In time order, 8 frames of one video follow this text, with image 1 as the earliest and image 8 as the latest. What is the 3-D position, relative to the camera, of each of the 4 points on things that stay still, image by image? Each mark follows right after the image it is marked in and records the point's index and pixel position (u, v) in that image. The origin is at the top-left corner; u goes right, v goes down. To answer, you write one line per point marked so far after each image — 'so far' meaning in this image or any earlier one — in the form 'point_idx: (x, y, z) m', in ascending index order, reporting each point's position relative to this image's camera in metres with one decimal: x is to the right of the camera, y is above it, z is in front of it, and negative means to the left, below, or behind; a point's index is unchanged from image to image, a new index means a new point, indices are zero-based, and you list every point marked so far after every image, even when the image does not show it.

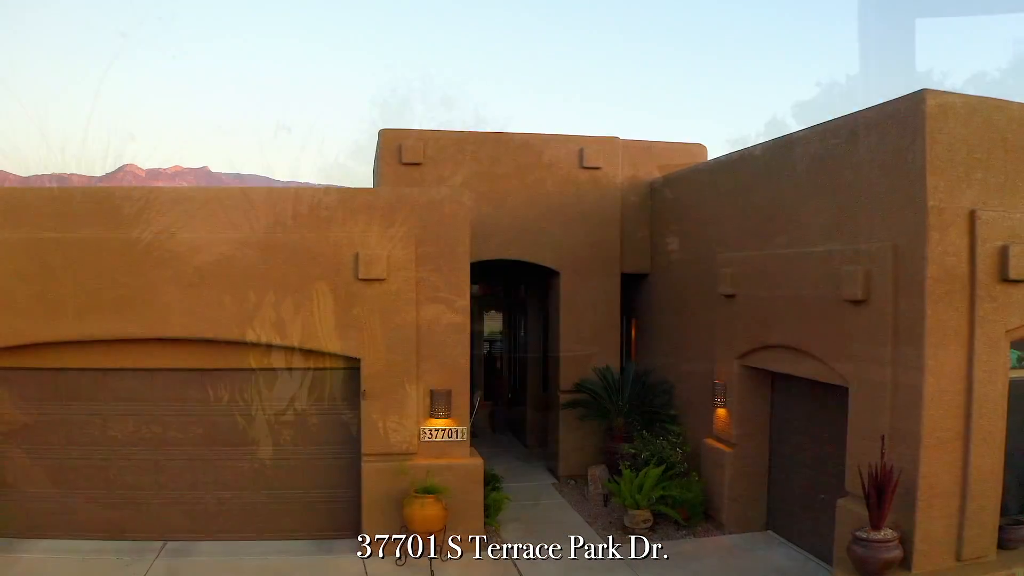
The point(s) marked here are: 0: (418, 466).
0: (-1.1, -2.1, +8.1) m
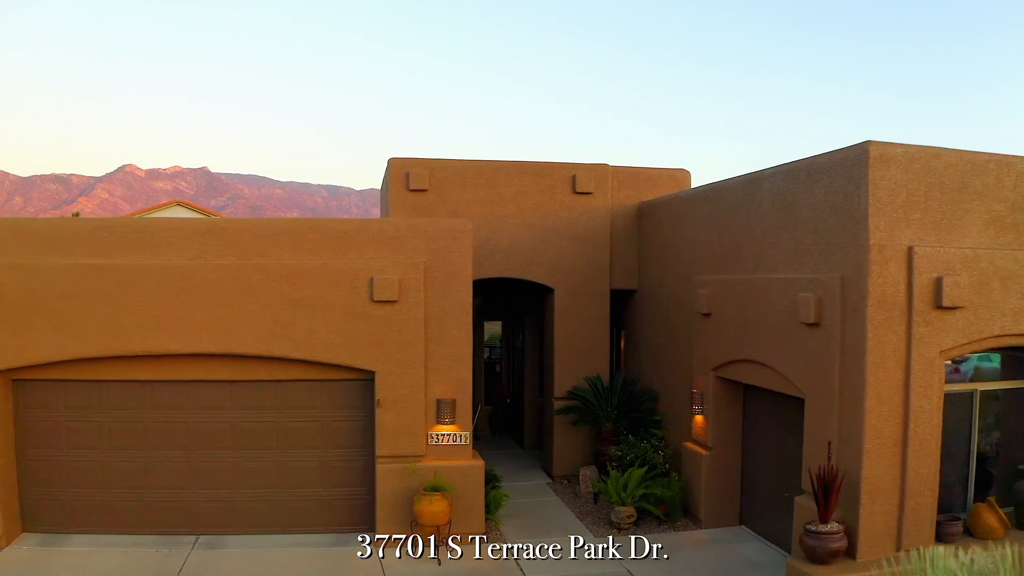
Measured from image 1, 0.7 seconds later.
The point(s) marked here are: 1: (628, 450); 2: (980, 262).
0: (-1.1, -2.3, +9.0) m
1: (+1.7, -2.4, +10.0) m
2: (+4.8, +0.3, +7.0) m
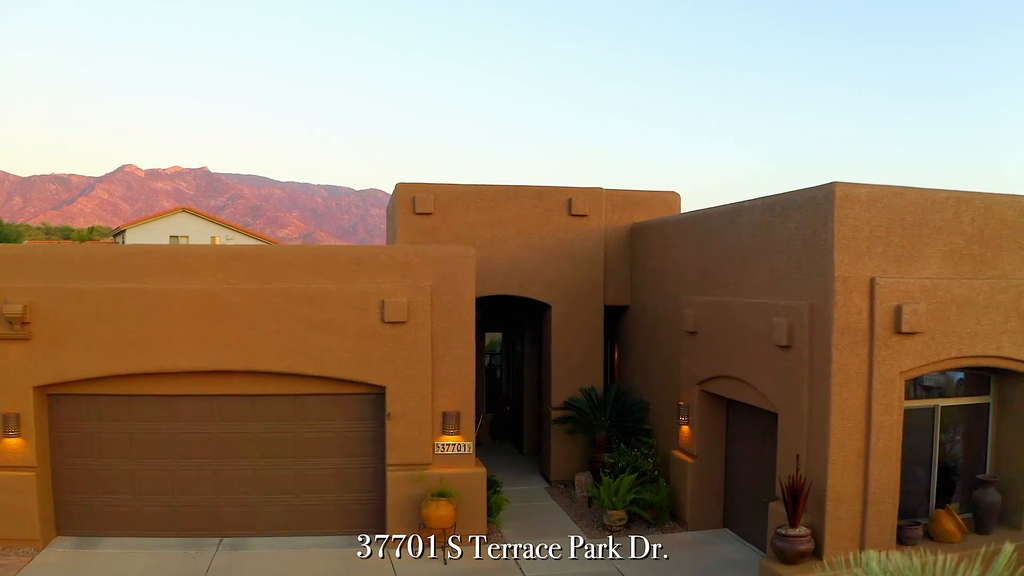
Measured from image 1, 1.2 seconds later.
0: (-1.1, -2.6, +9.7) m
1: (+1.7, -2.7, +10.8) m
2: (+4.8, 0.0, +7.8) m
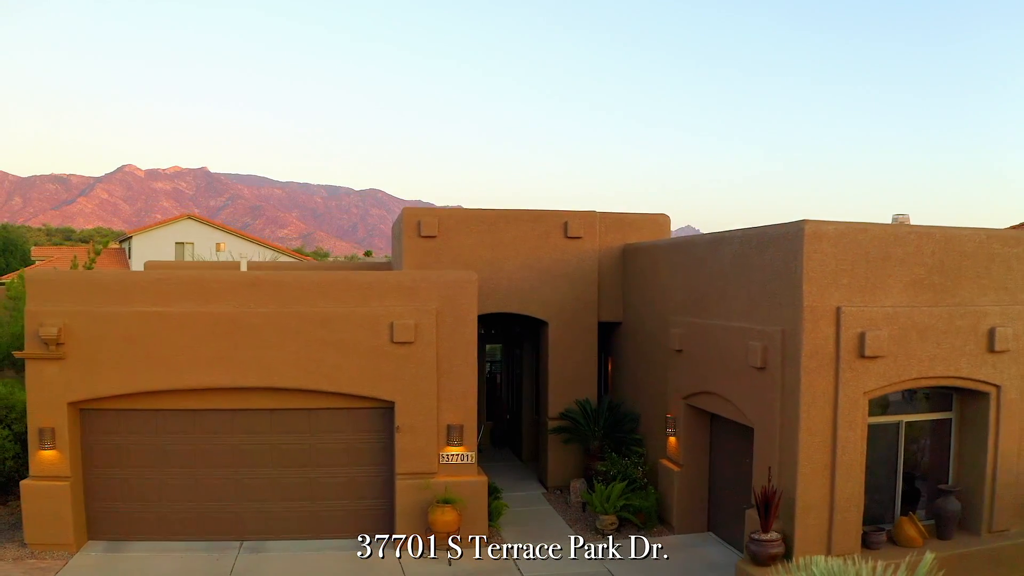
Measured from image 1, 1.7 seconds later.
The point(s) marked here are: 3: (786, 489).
0: (-1.1, -3.0, +10.5) m
1: (+1.7, -3.0, +11.5) m
2: (+4.8, -0.4, +8.5) m
3: (+3.3, -2.4, +8.3) m
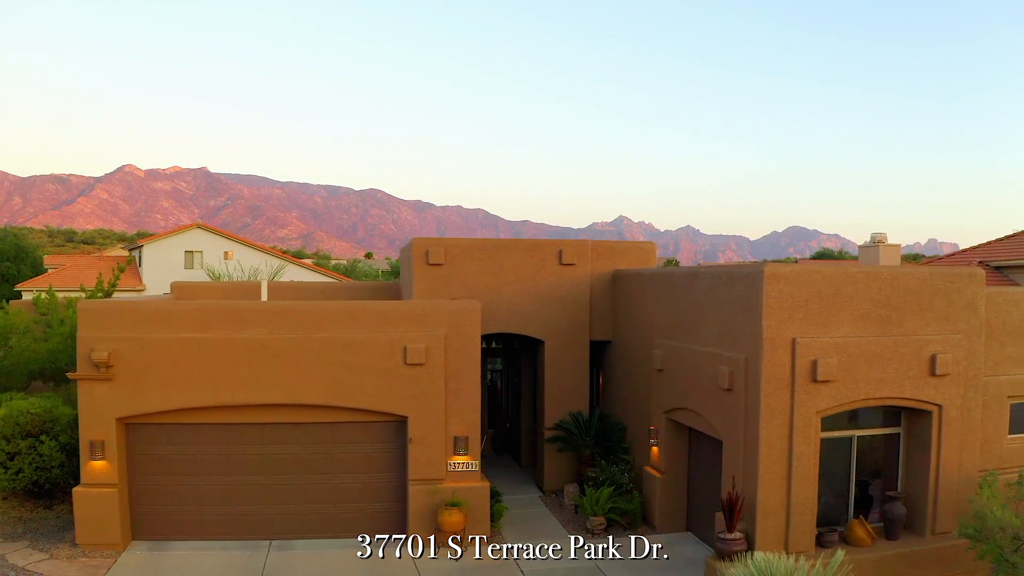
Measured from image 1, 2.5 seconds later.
0: (-1.1, -3.4, +11.8) m
1: (+1.7, -3.4, +12.8) m
2: (+4.8, -0.8, +9.8) m
3: (+3.3, -2.9, +9.6) m
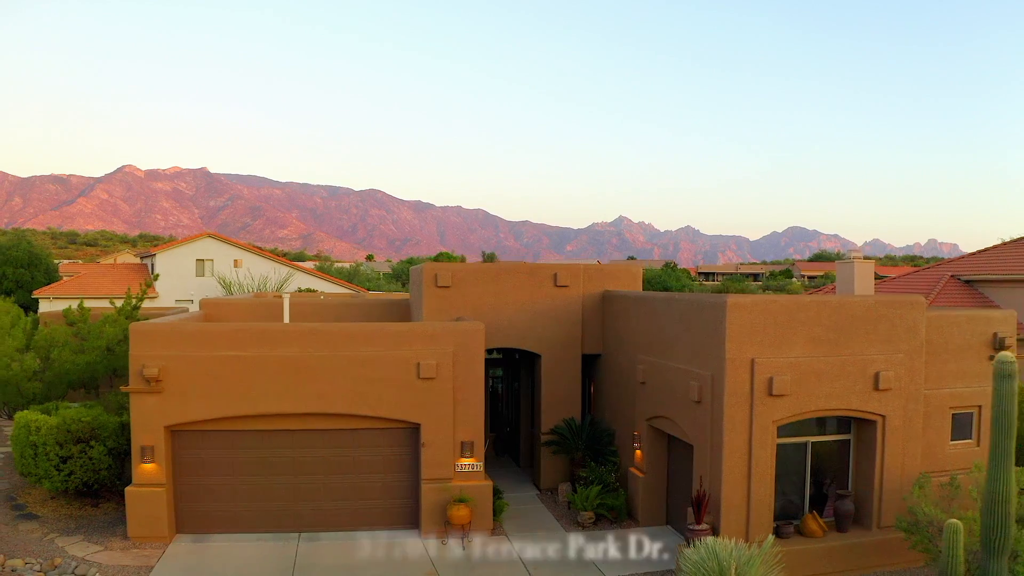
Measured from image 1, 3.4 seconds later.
0: (-1.1, -3.9, +13.4) m
1: (+1.7, -3.9, +14.4) m
2: (+4.8, -1.3, +11.4) m
3: (+3.3, -3.3, +11.2) m
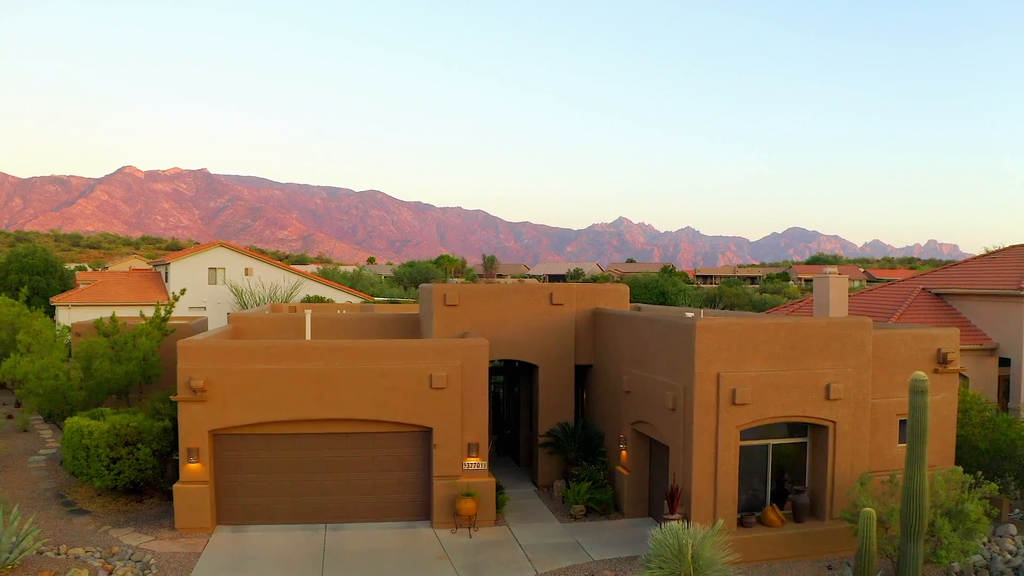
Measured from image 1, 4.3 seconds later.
0: (-1.1, -4.3, +15.2) m
1: (+1.7, -4.4, +16.3) m
2: (+4.8, -1.7, +13.3) m
3: (+3.3, -3.8, +13.0) m
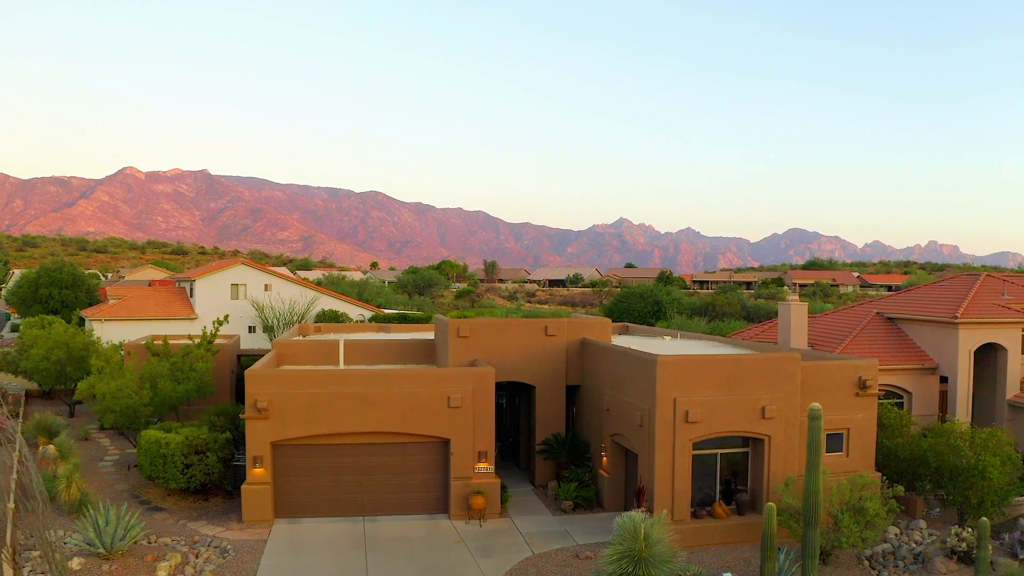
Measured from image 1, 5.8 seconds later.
0: (-1.1, -5.4, +18.9) m
1: (+1.7, -5.4, +20.0) m
2: (+4.9, -2.8, +17.0) m
3: (+3.4, -4.9, +16.7) m
